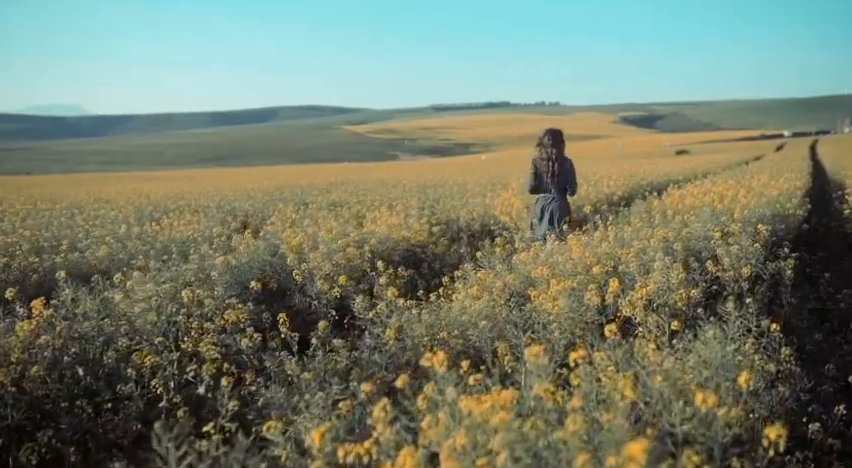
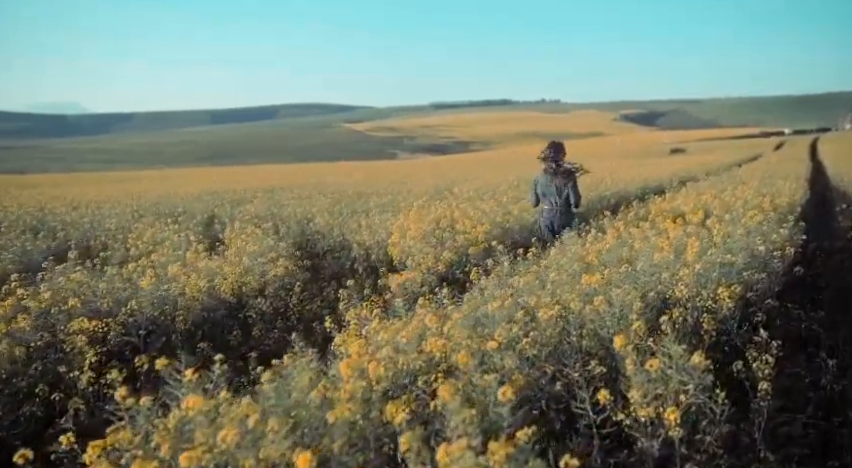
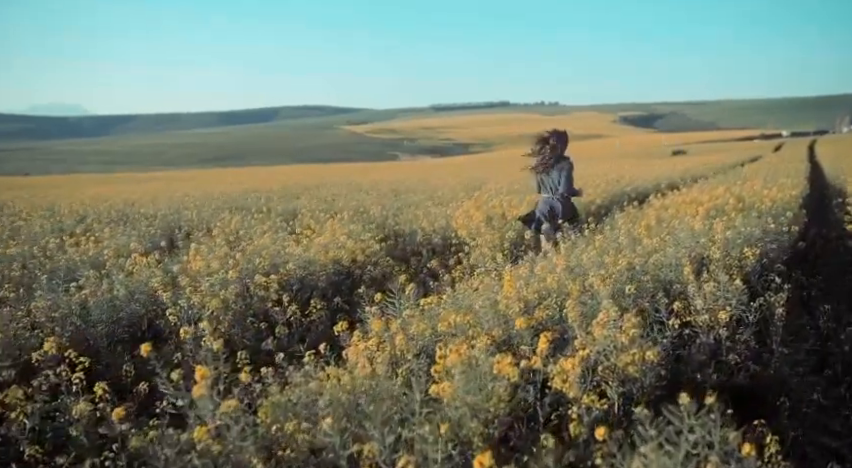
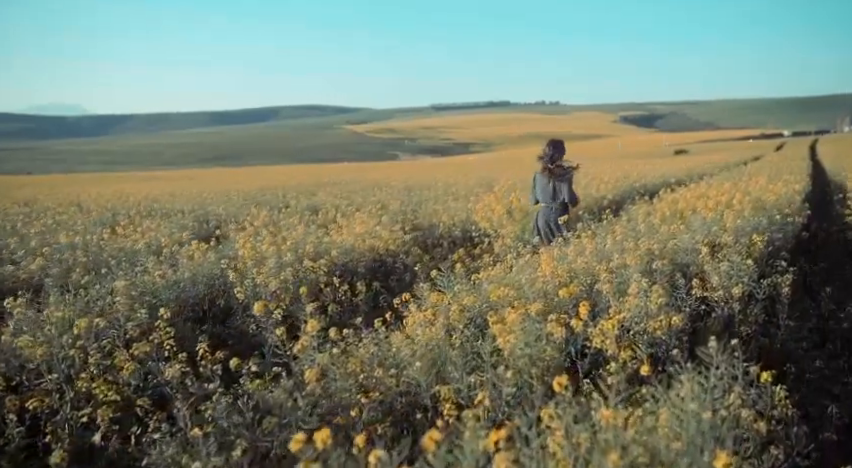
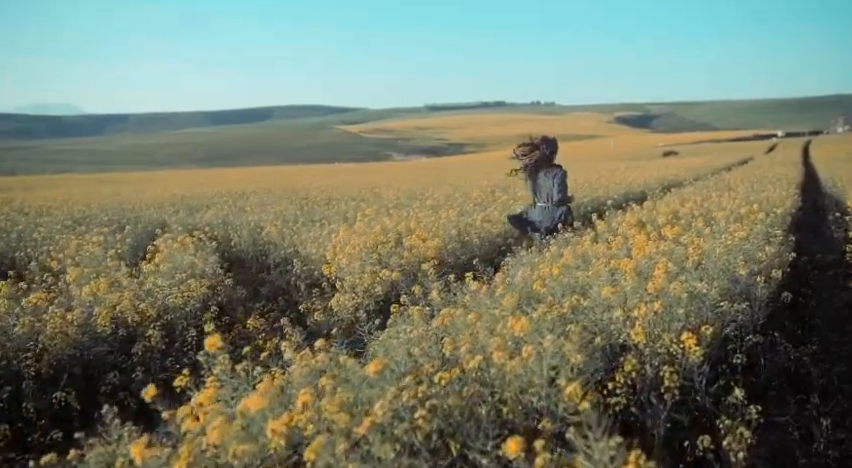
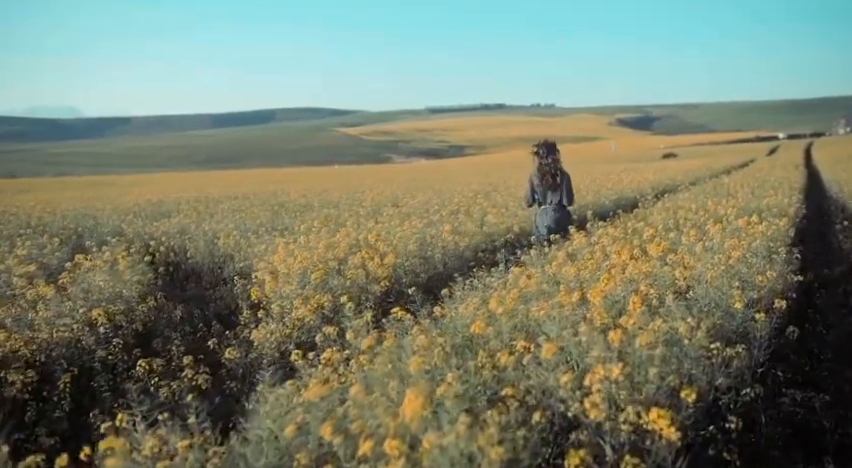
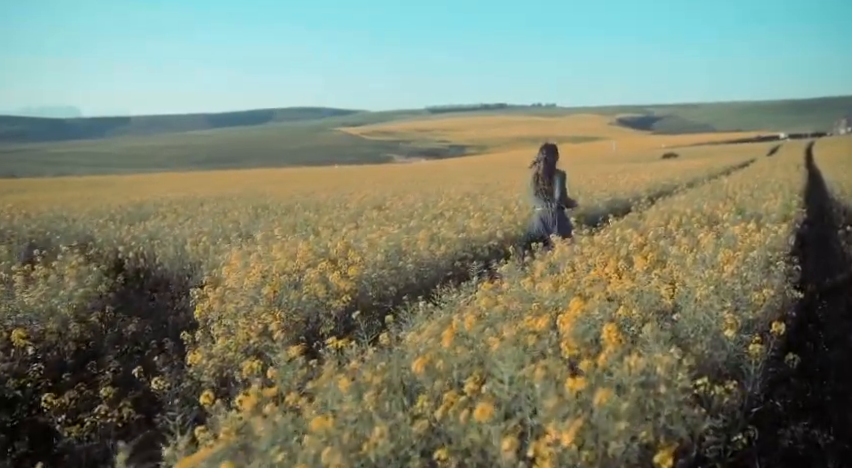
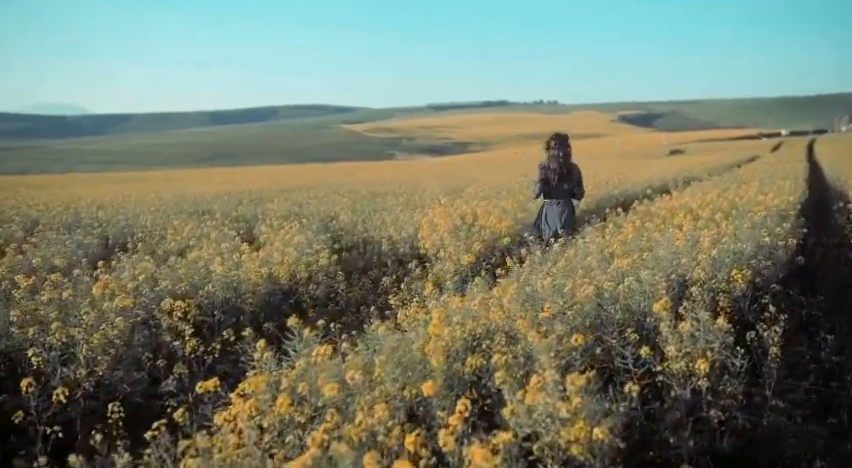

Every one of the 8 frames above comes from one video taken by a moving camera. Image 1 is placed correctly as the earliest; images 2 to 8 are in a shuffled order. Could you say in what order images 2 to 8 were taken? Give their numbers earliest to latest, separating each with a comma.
4, 3, 8, 2, 5, 6, 7
